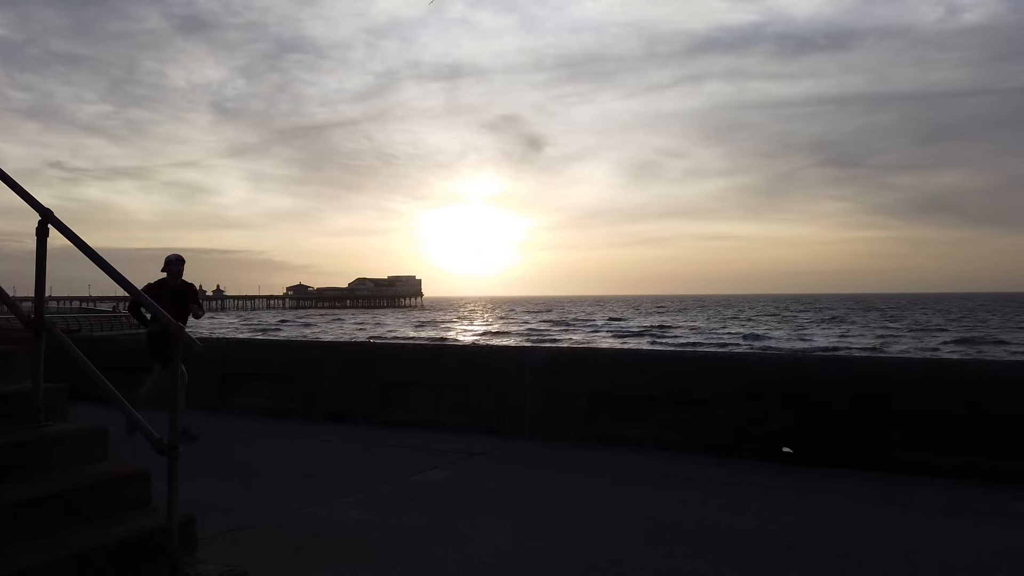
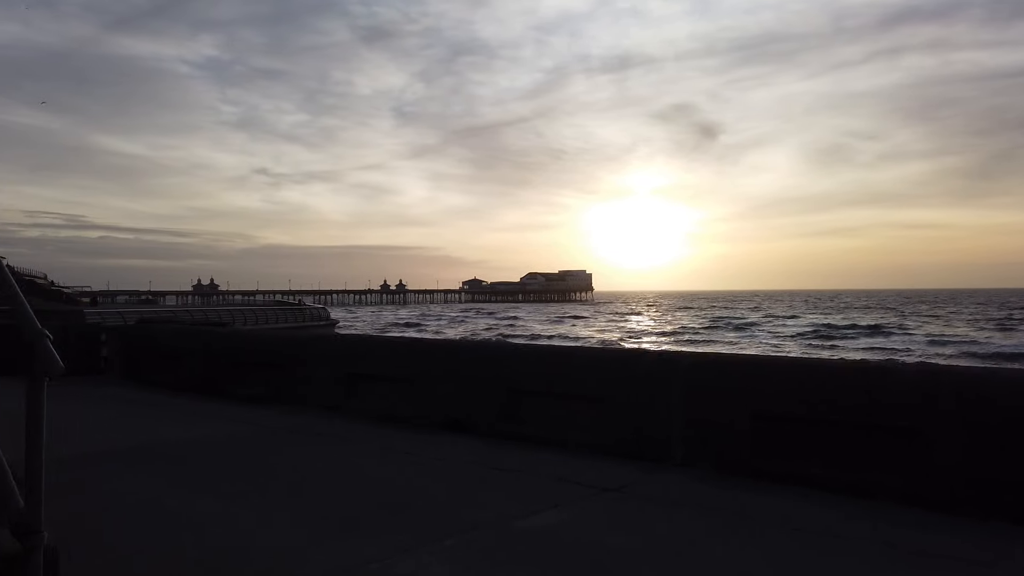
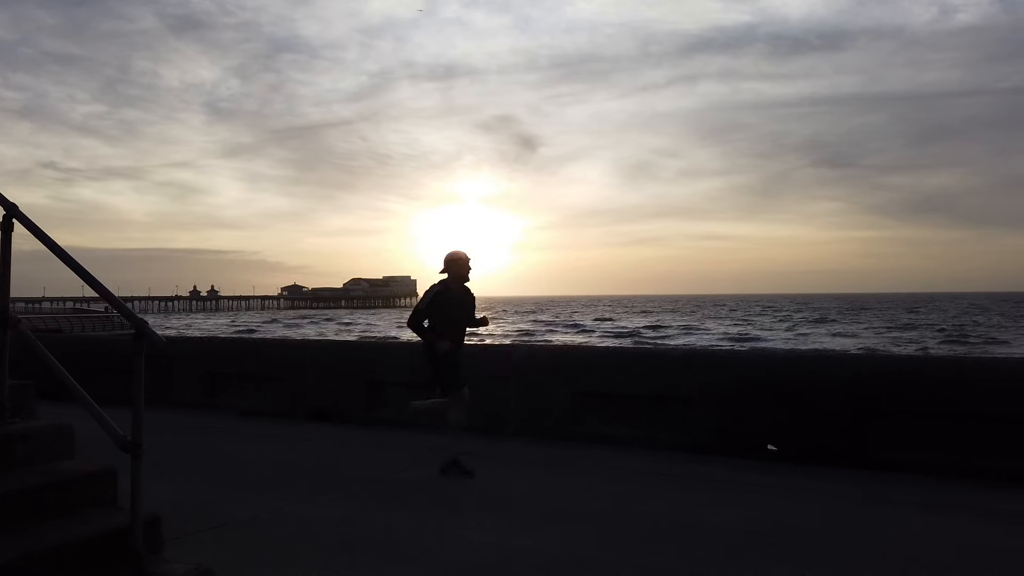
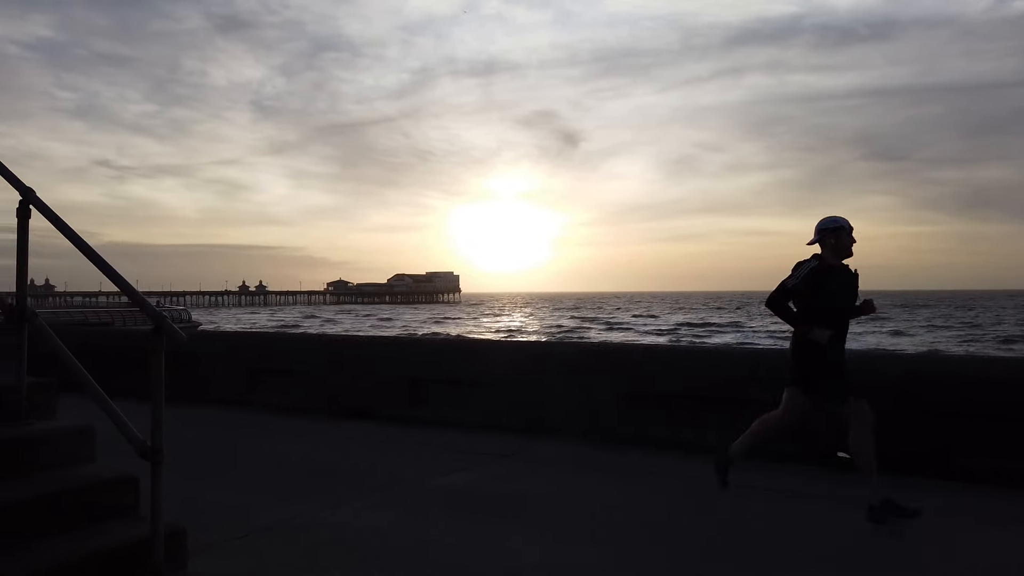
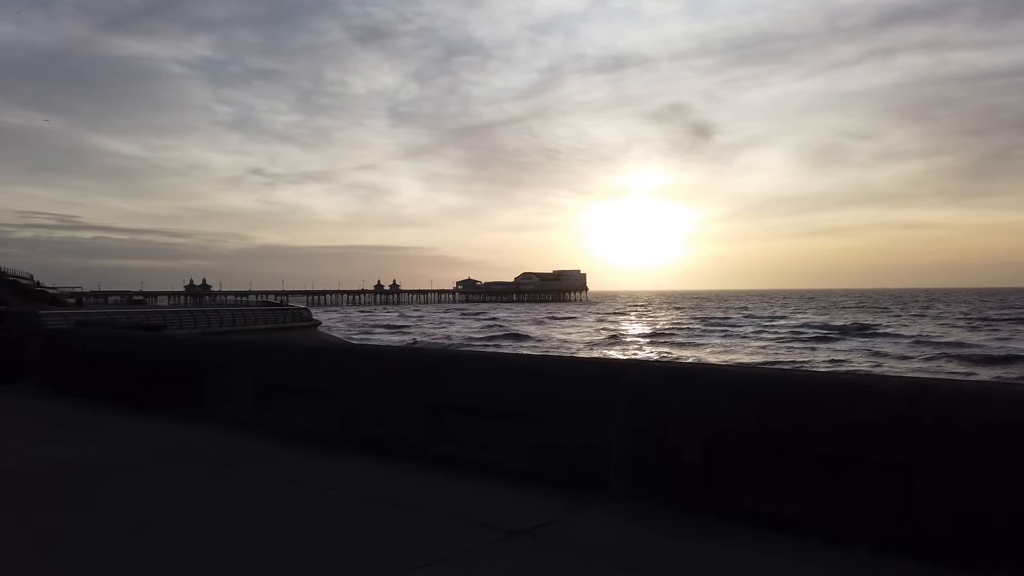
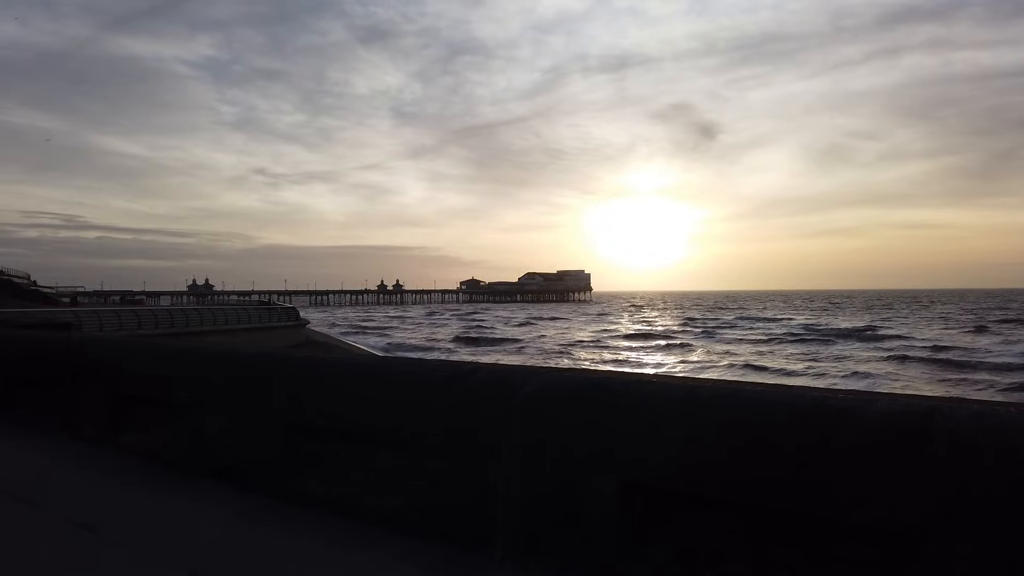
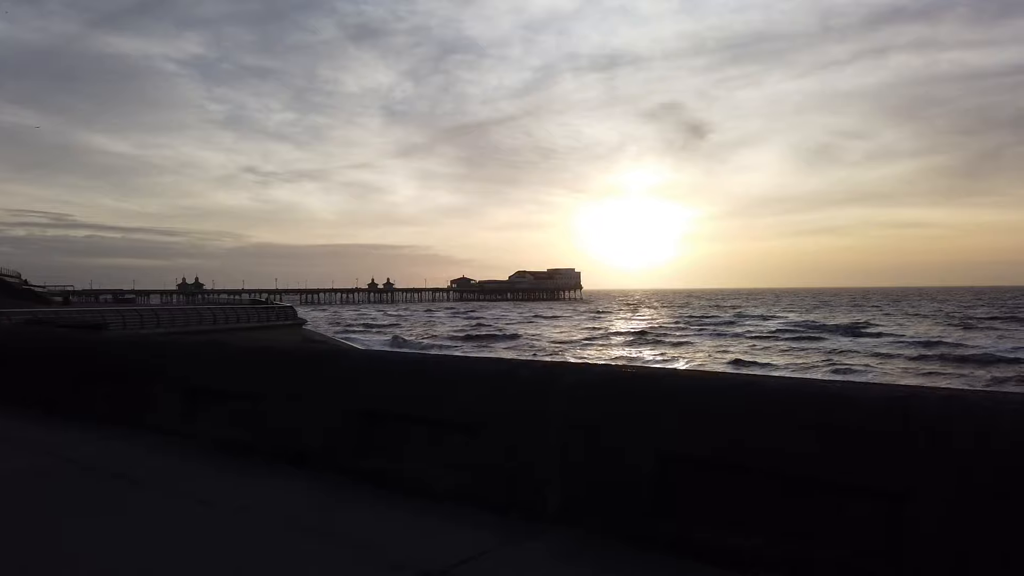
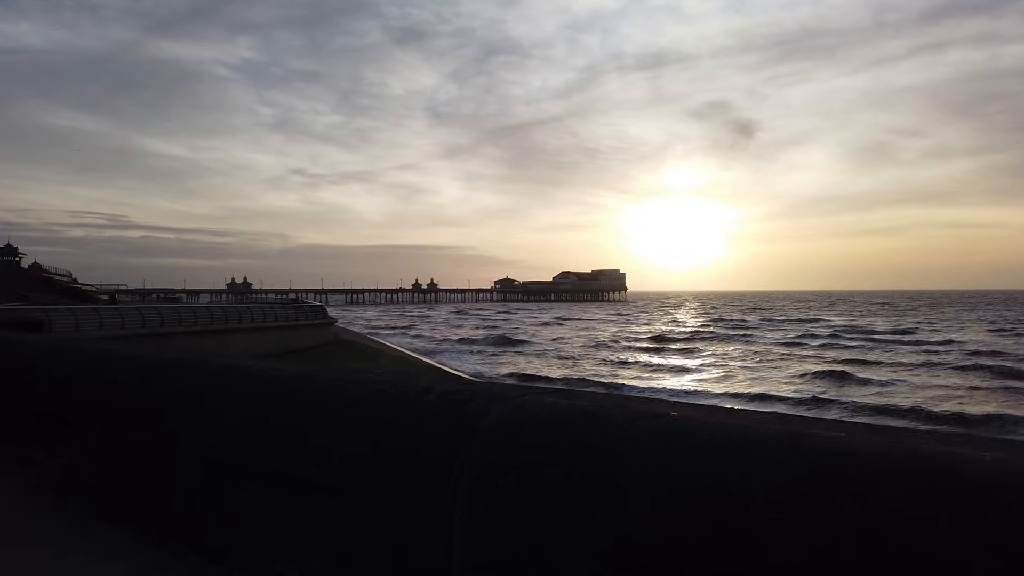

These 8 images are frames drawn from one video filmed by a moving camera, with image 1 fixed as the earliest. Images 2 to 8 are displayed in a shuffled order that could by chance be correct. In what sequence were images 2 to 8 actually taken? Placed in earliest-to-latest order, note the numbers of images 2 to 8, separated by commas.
3, 4, 2, 5, 7, 6, 8
